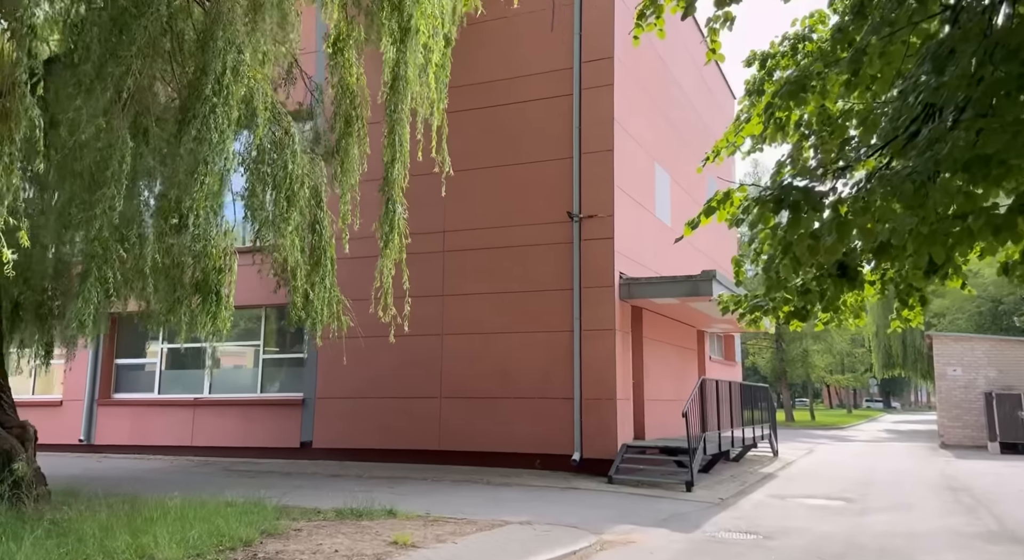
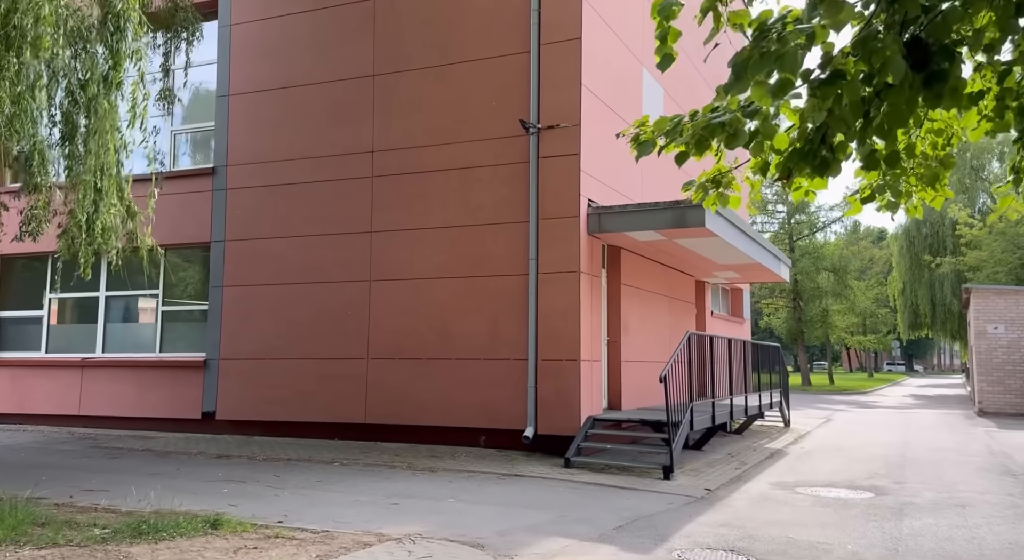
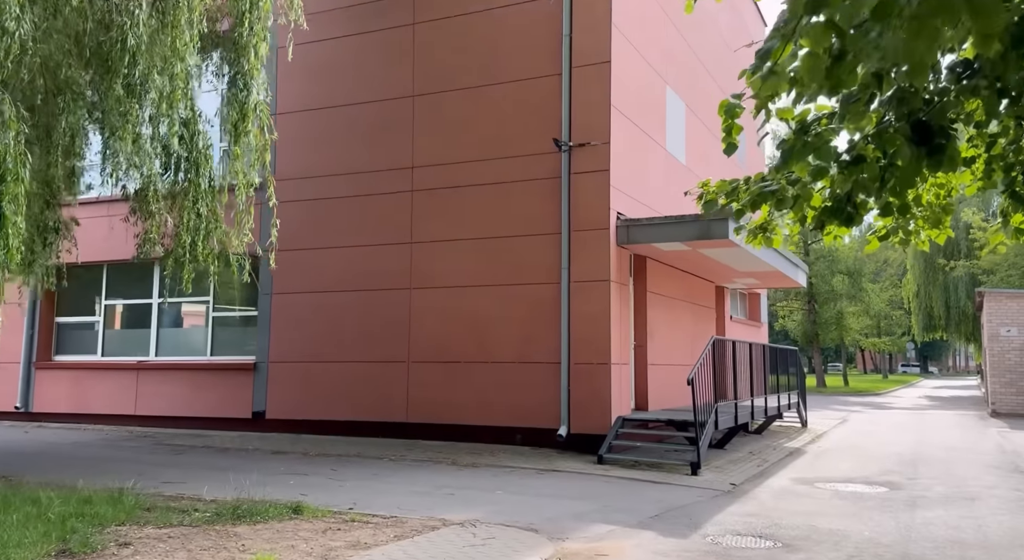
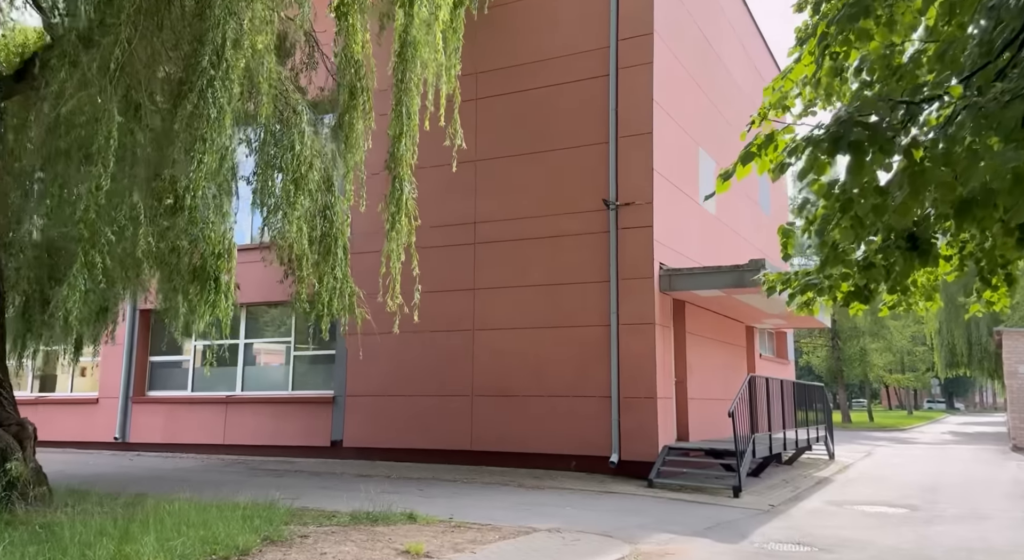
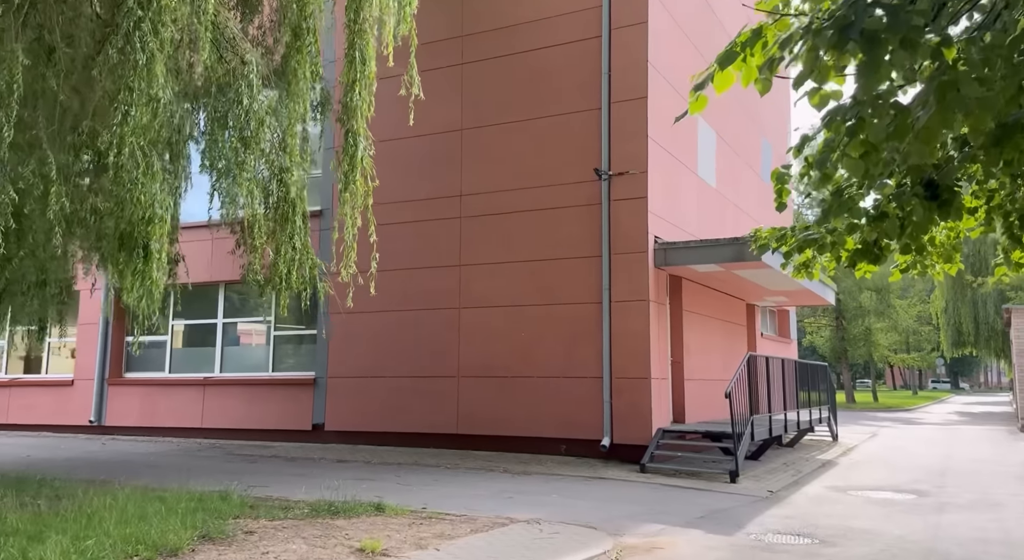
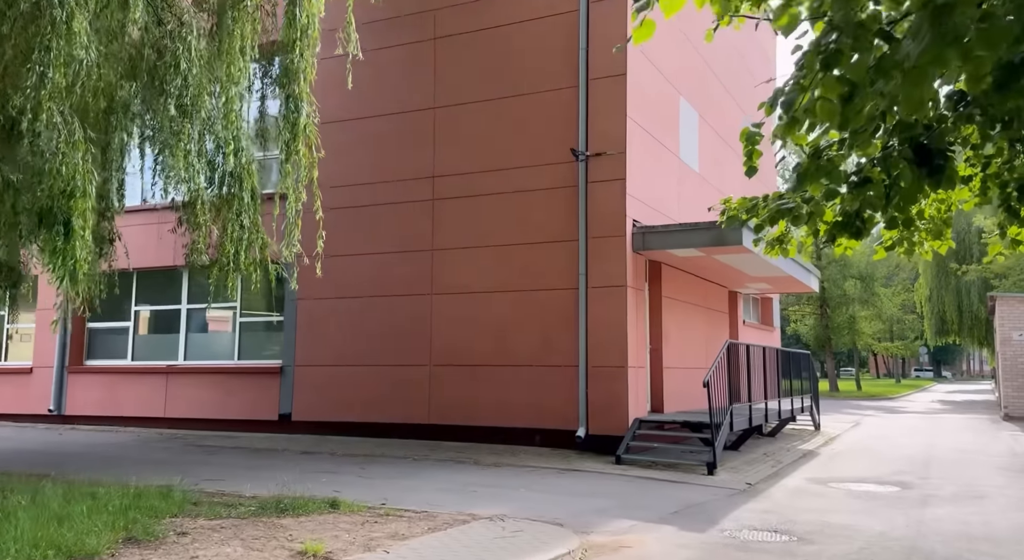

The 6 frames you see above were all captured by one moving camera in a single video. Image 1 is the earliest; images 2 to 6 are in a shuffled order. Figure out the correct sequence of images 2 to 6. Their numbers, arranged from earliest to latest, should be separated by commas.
4, 5, 6, 3, 2
